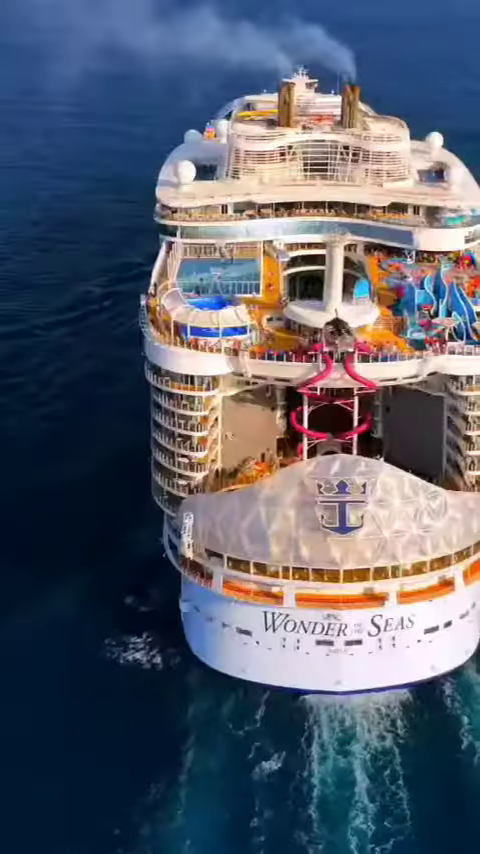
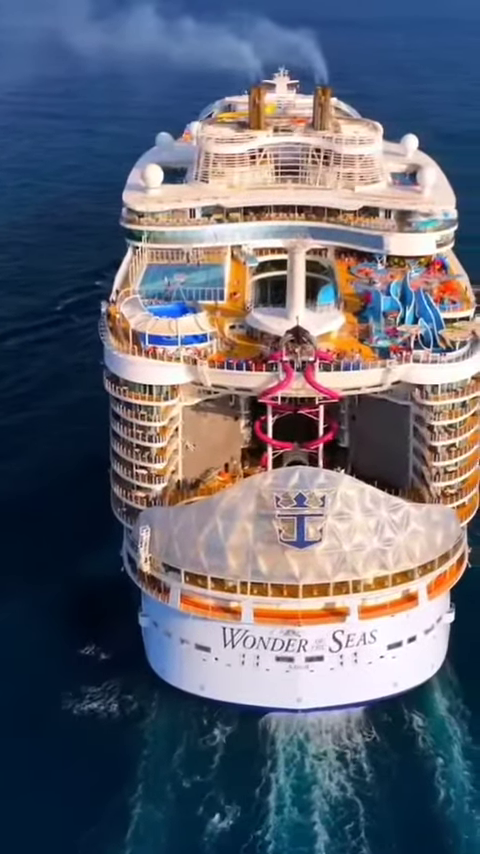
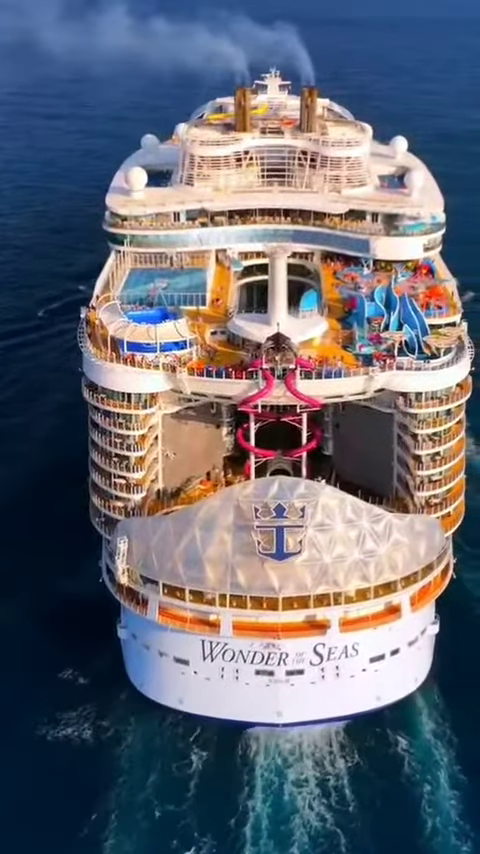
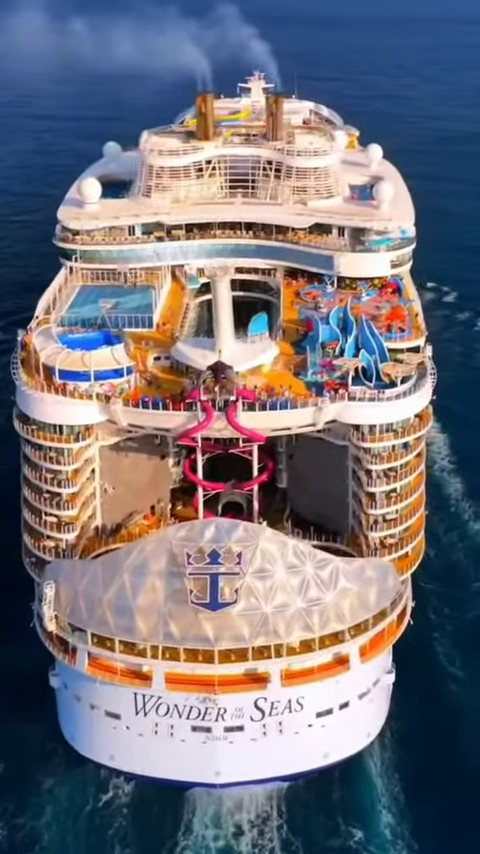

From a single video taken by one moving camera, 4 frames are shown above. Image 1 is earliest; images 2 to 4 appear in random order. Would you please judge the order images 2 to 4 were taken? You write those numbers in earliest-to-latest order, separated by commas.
2, 3, 4
